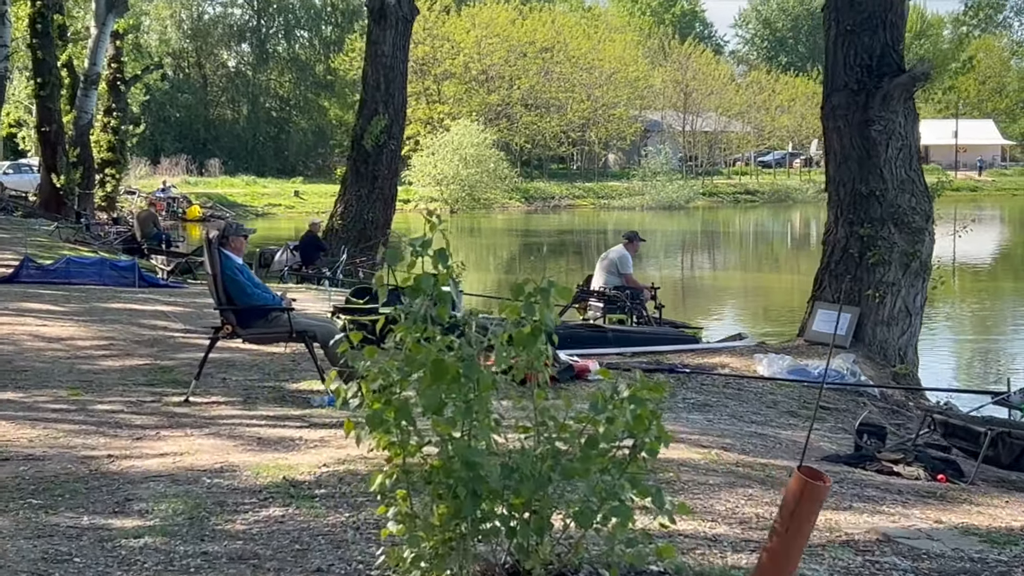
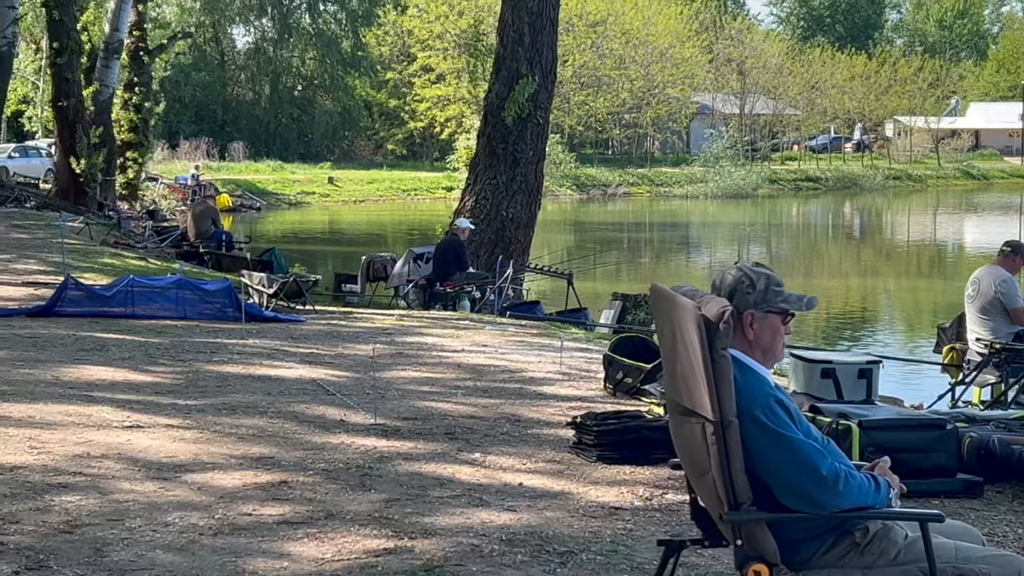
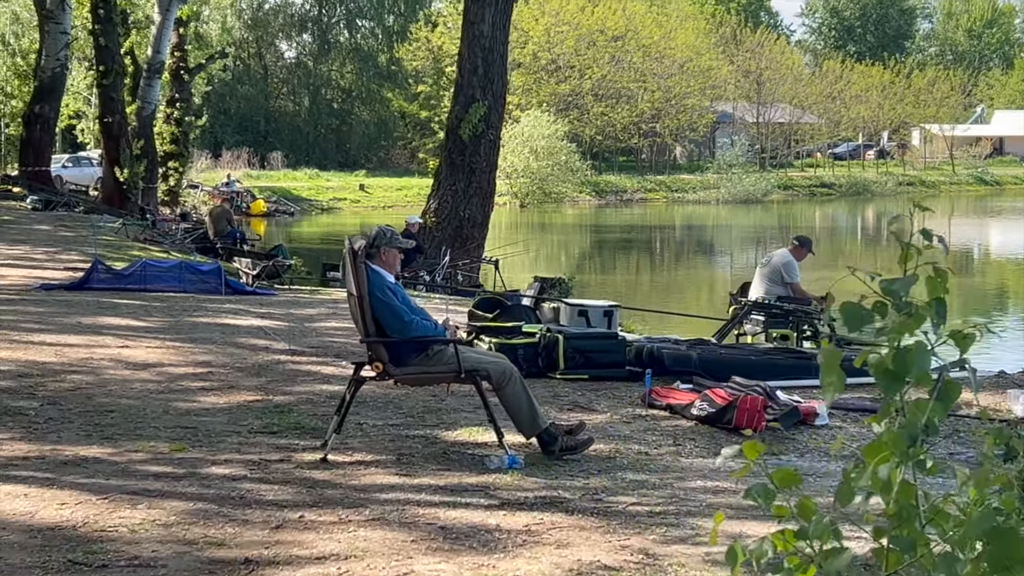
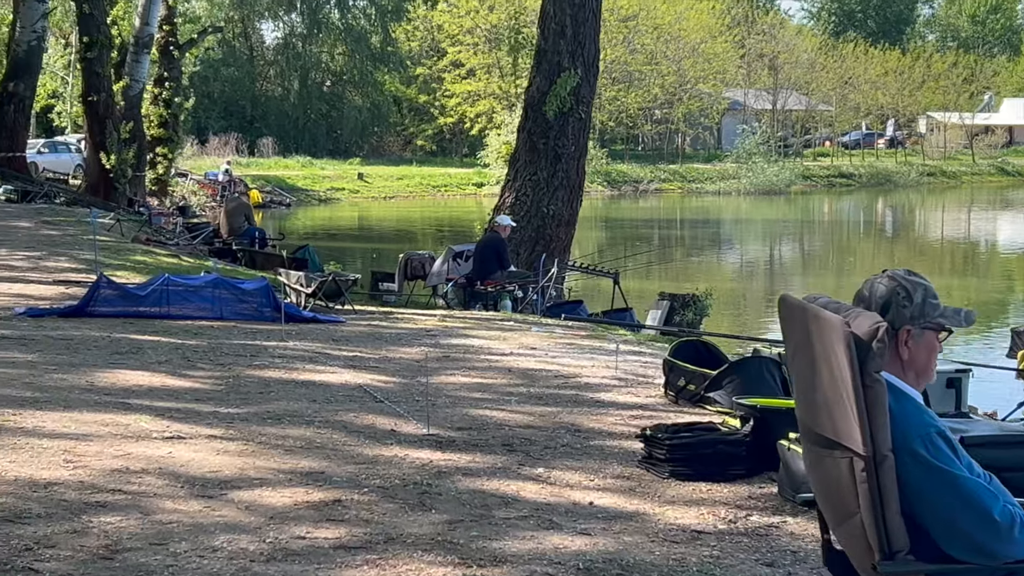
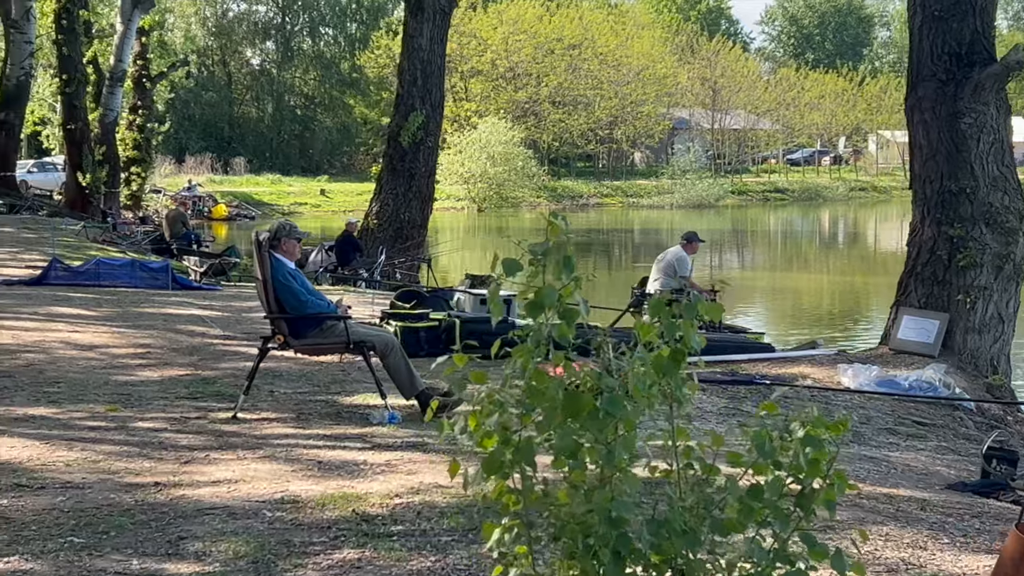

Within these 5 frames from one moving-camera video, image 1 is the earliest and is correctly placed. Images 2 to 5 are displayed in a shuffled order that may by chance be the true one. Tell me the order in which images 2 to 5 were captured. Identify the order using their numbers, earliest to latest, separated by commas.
5, 3, 2, 4
